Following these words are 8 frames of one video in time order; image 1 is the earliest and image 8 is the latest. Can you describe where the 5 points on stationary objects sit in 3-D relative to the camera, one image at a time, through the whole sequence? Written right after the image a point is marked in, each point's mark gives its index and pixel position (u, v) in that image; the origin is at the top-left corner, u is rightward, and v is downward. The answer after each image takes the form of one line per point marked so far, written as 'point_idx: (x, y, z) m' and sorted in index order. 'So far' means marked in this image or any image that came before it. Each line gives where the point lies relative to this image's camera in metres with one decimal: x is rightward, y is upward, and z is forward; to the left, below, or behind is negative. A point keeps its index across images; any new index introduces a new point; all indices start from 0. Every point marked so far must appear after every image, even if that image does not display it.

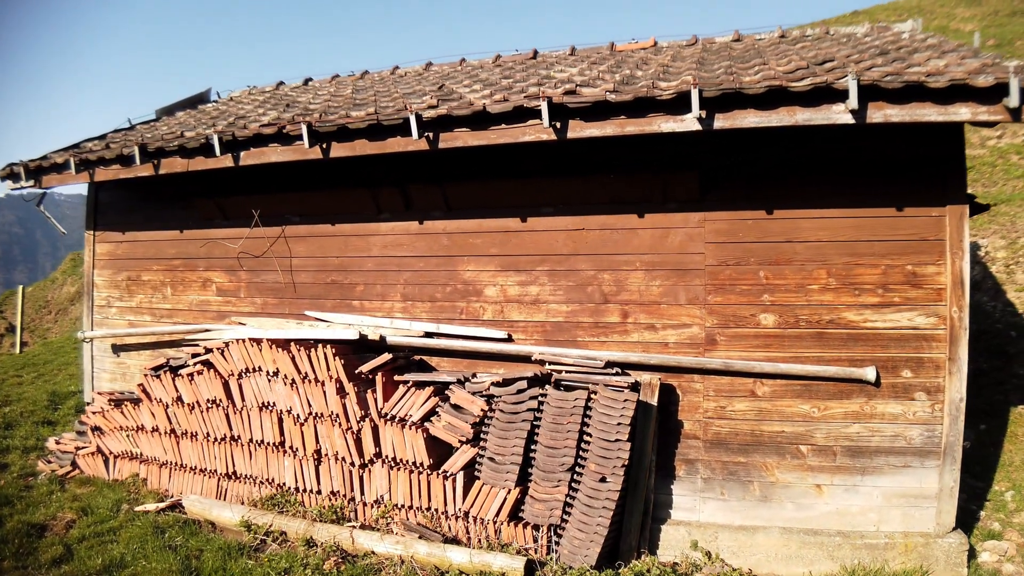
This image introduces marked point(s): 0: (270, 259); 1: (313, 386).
0: (-2.5, +0.3, +6.1) m
1: (-1.8, -0.9, +5.2) m
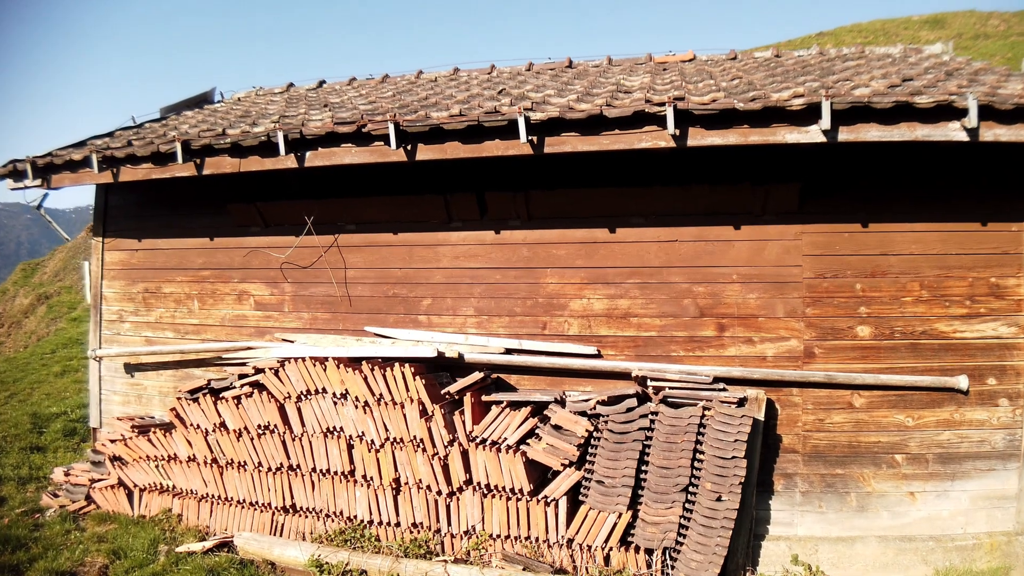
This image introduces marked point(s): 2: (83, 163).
0: (-1.8, +0.1, +5.6) m
1: (-1.0, -1.0, +4.8) m
2: (-4.1, +1.2, +5.6) m
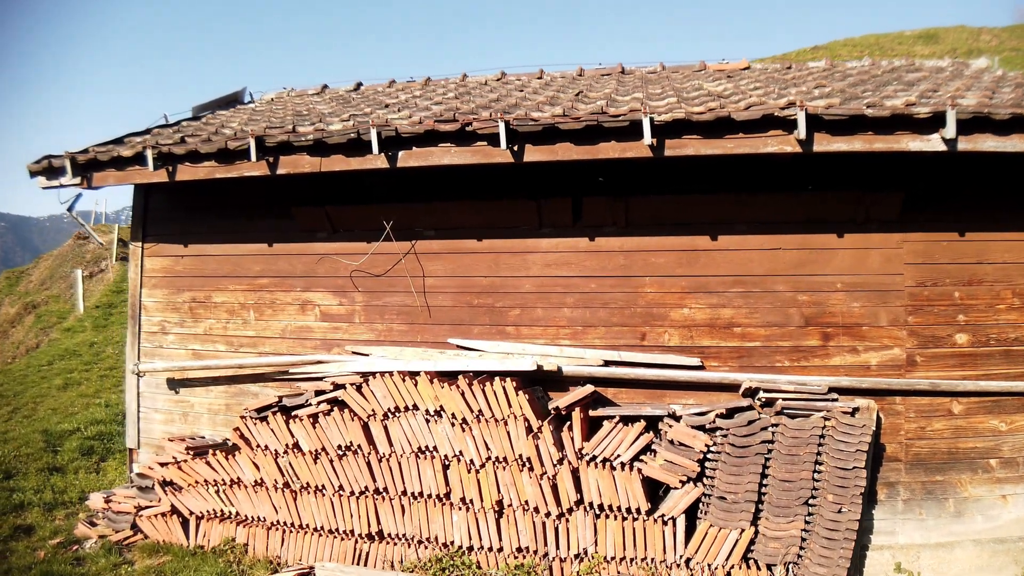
0: (-1.0, +0.1, +5.2) m
1: (-0.1, -1.1, +4.5) m
2: (-3.3, +1.1, +5.1) m
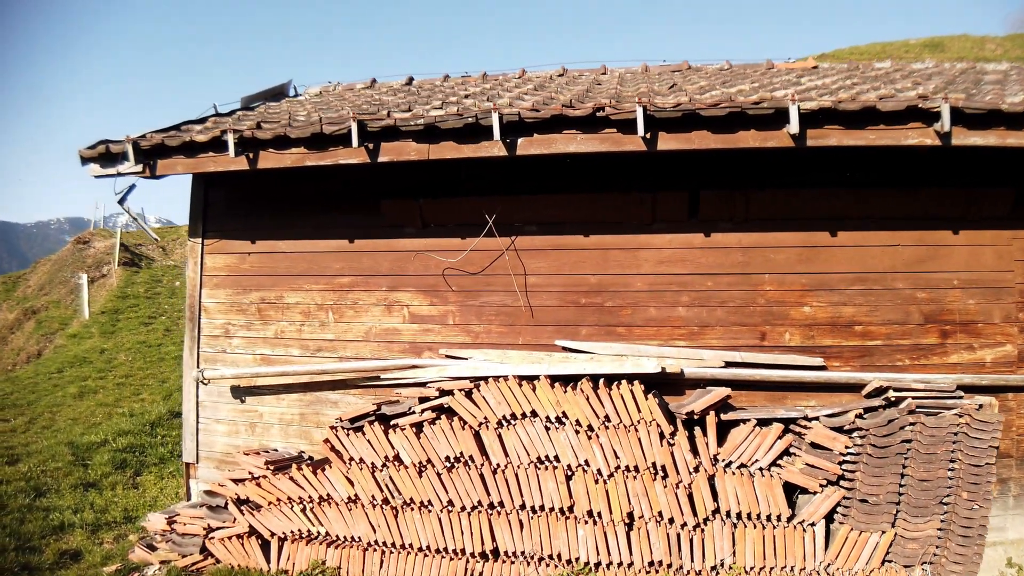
0: (-0.1, +0.1, +4.9) m
1: (+0.8, -1.0, +4.3) m
2: (-2.4, +1.1, +4.6) m
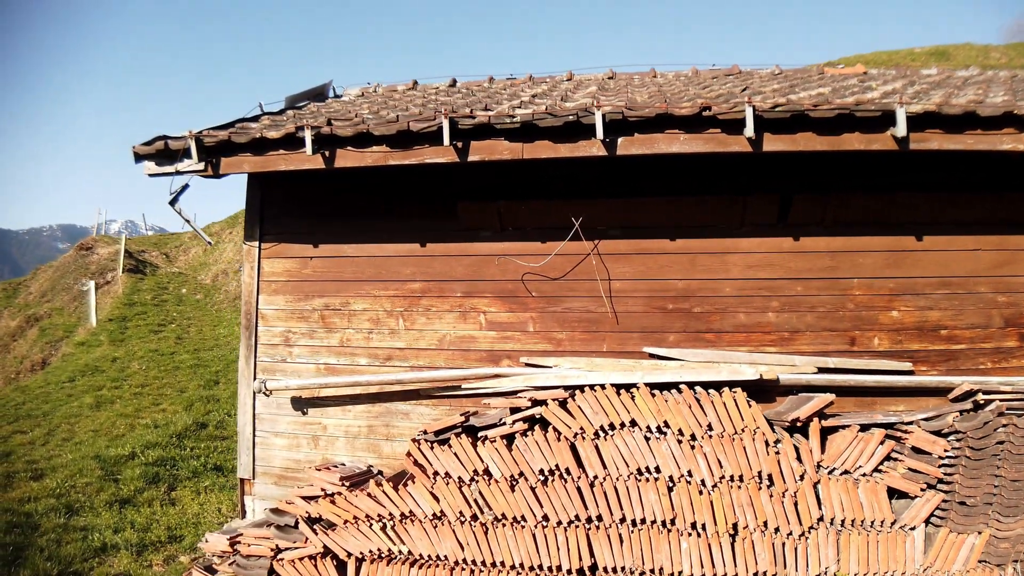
0: (+0.5, 0.0, +4.8) m
1: (+1.5, -1.1, +4.1) m
2: (-1.7, +1.1, +4.4) m
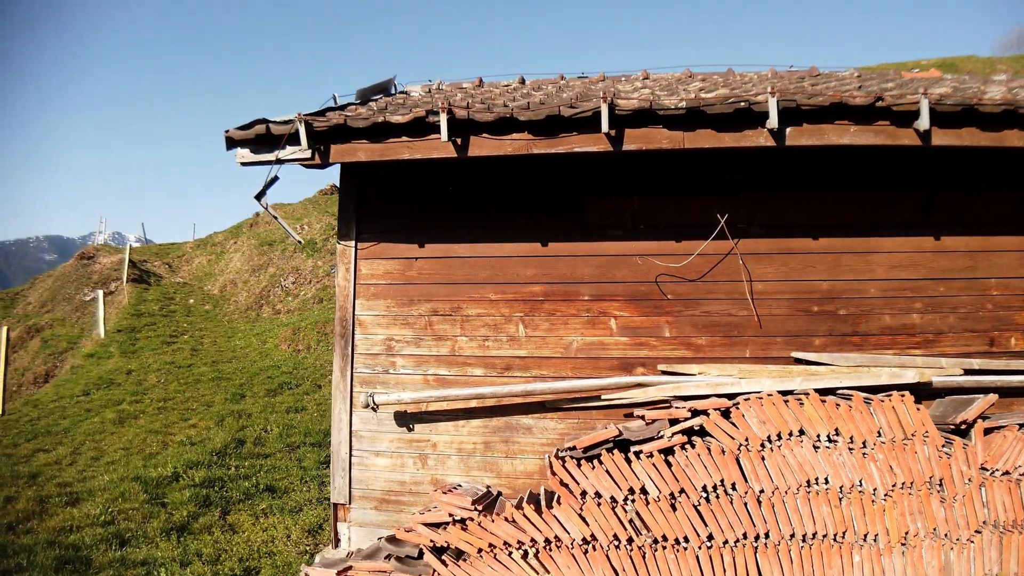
0: (+1.5, 0.0, +4.4) m
1: (+2.5, -1.1, +3.9) m
2: (-0.7, +1.1, +4.0) m
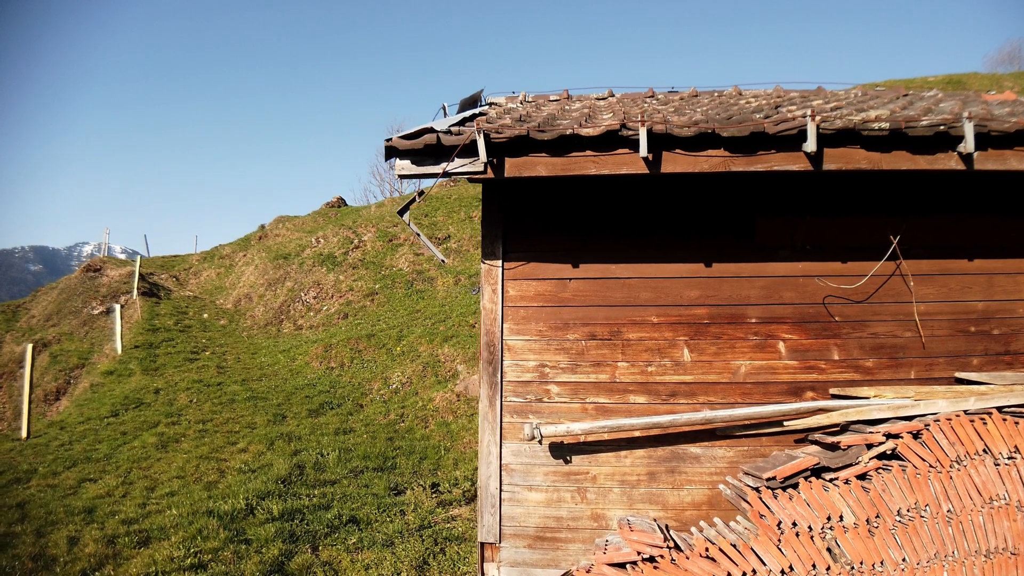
0: (+2.7, -0.1, +4.4) m
1: (+3.7, -1.2, +3.8) m
2: (+0.5, +0.9, +3.7) m
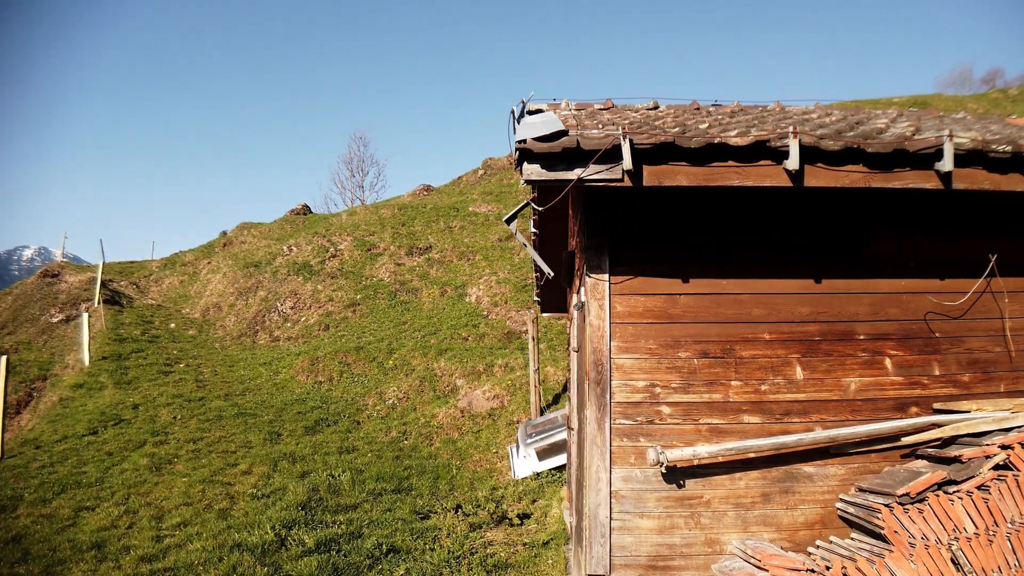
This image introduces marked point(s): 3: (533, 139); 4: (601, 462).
0: (+3.4, -0.3, +4.4) m
1: (+4.5, -1.3, +4.0) m
2: (+1.3, +0.8, +3.6) m
3: (+0.1, +0.9, +3.5) m
4: (+0.6, -1.2, +4.1) m
